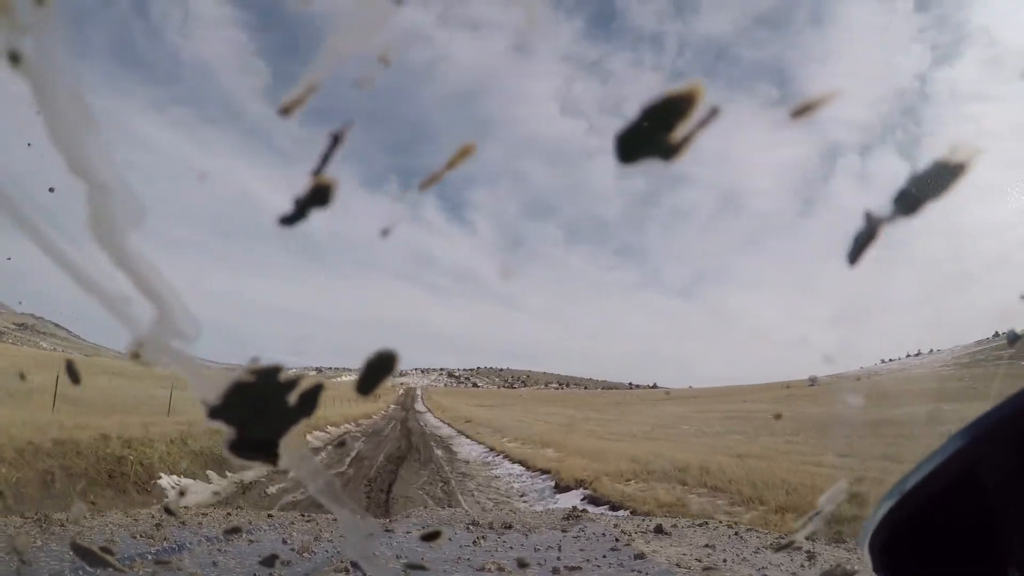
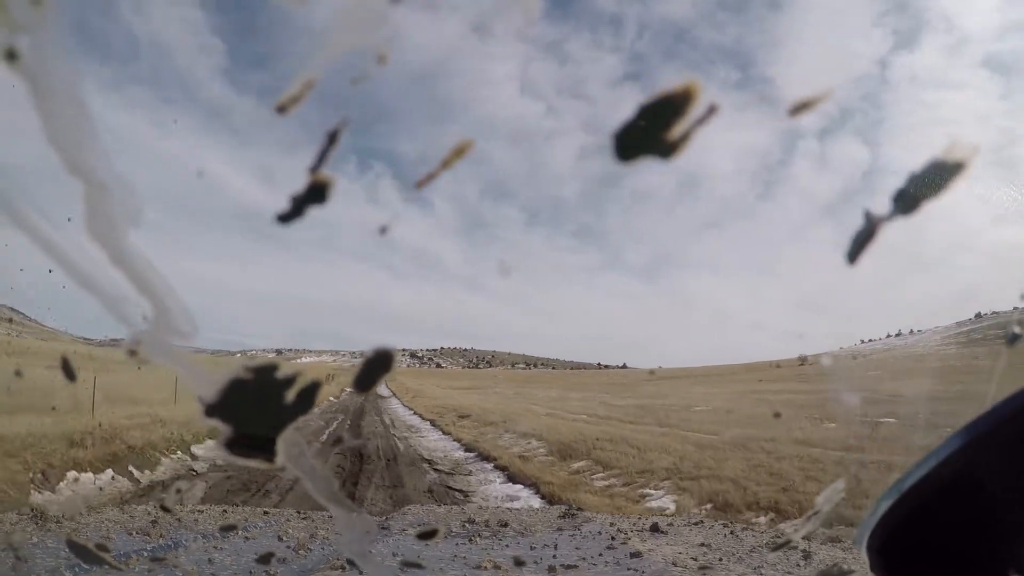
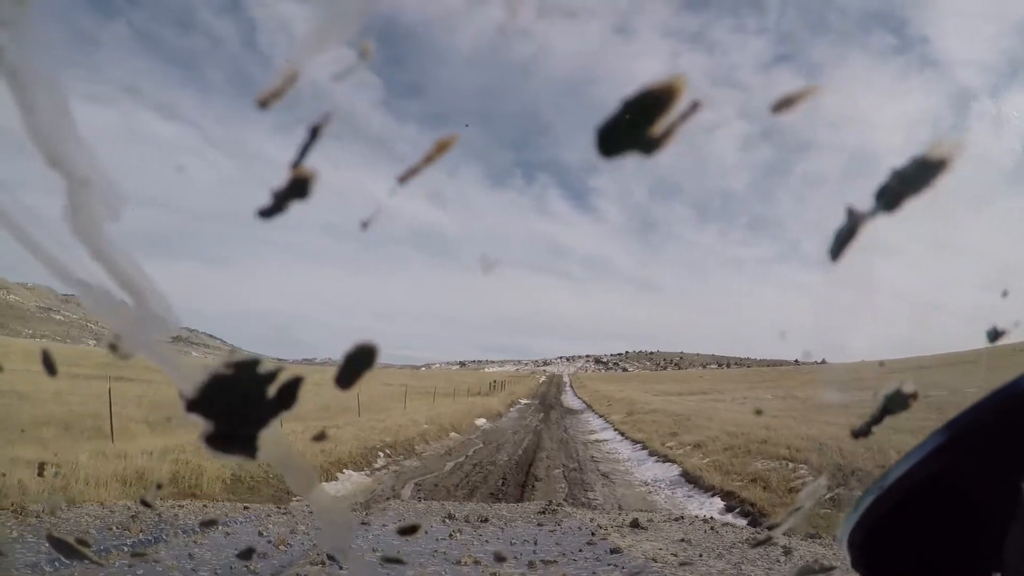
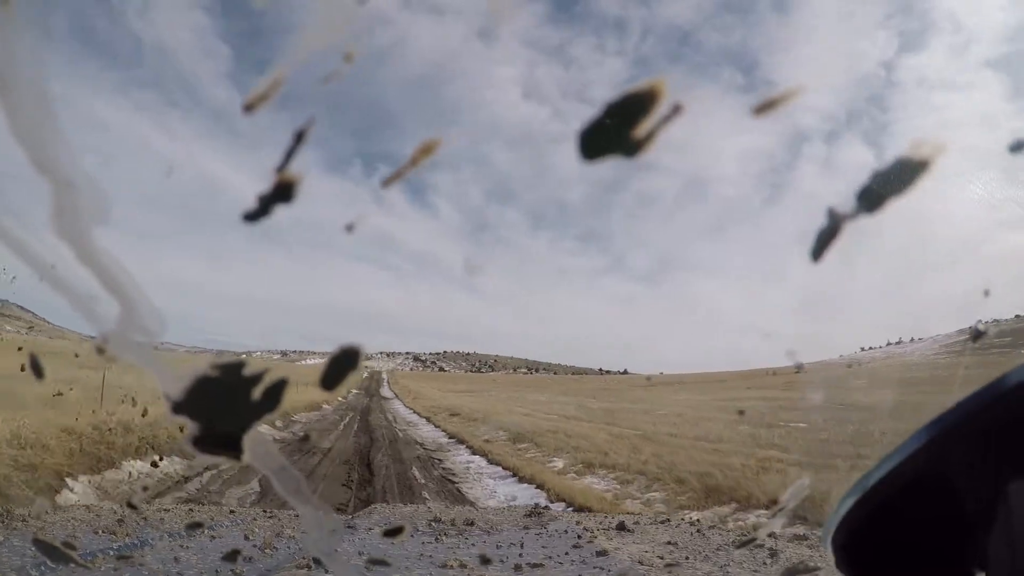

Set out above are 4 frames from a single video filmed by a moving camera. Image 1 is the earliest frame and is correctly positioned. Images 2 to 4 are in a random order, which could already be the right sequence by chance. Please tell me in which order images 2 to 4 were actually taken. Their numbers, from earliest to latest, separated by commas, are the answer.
4, 2, 3
